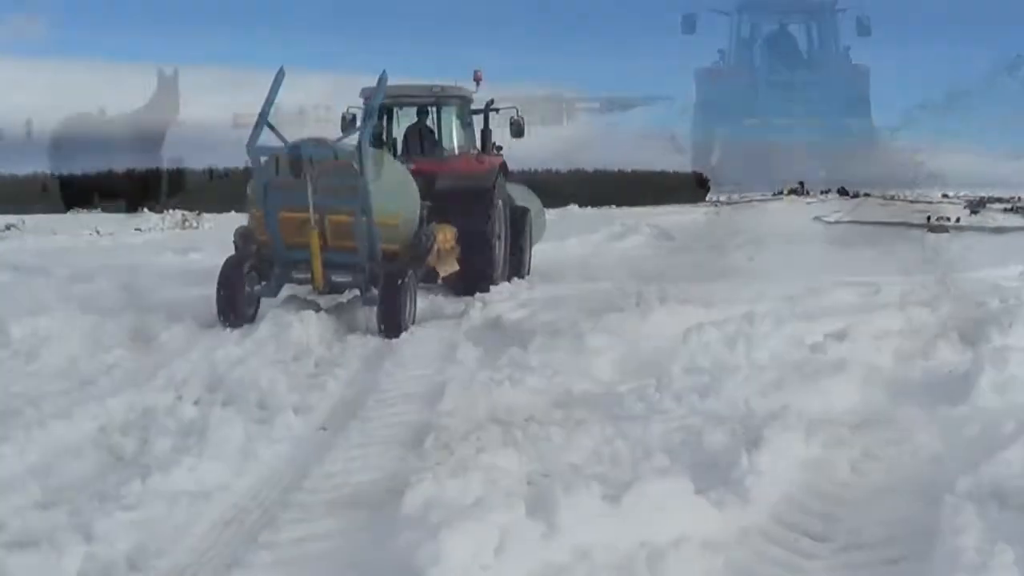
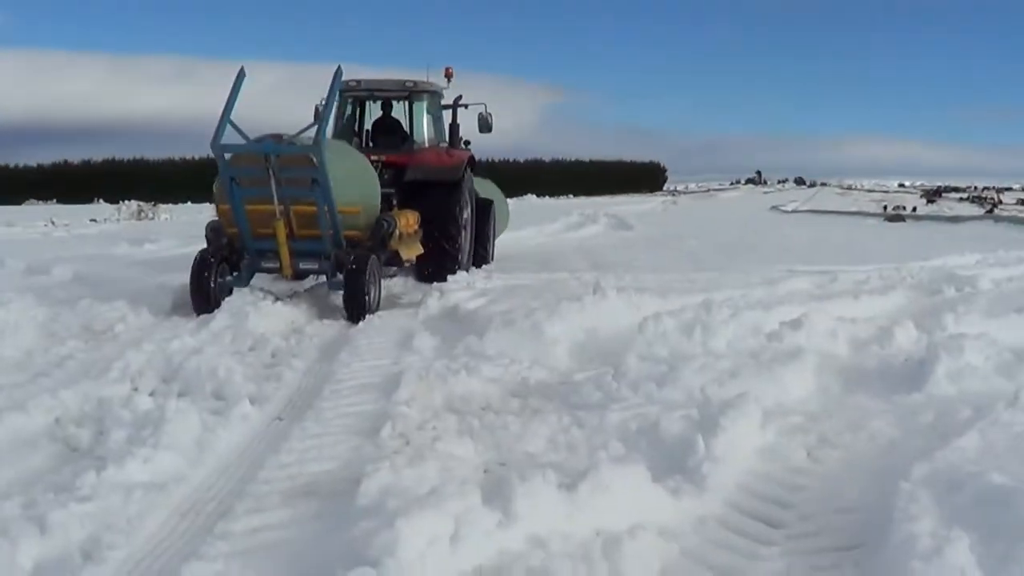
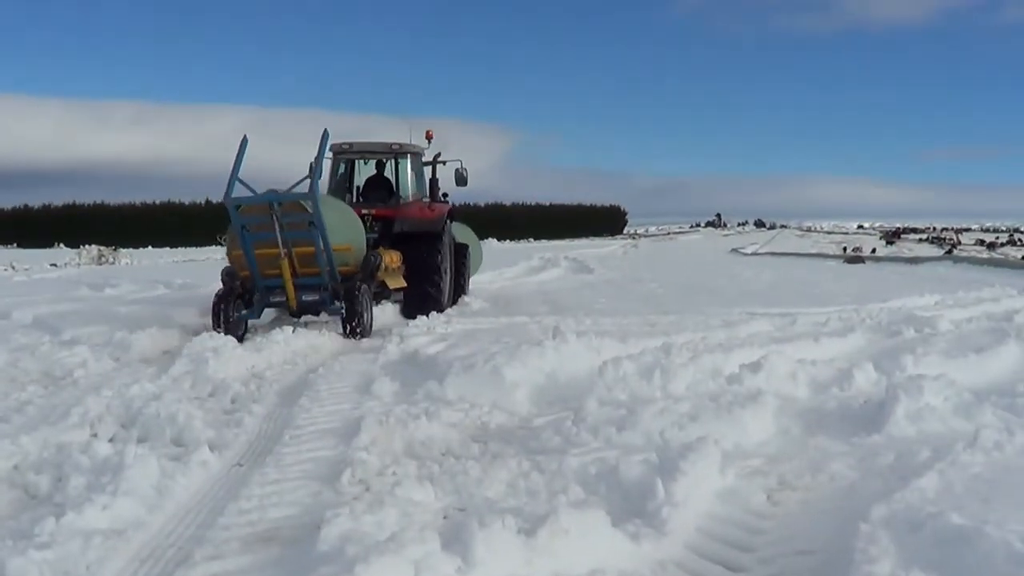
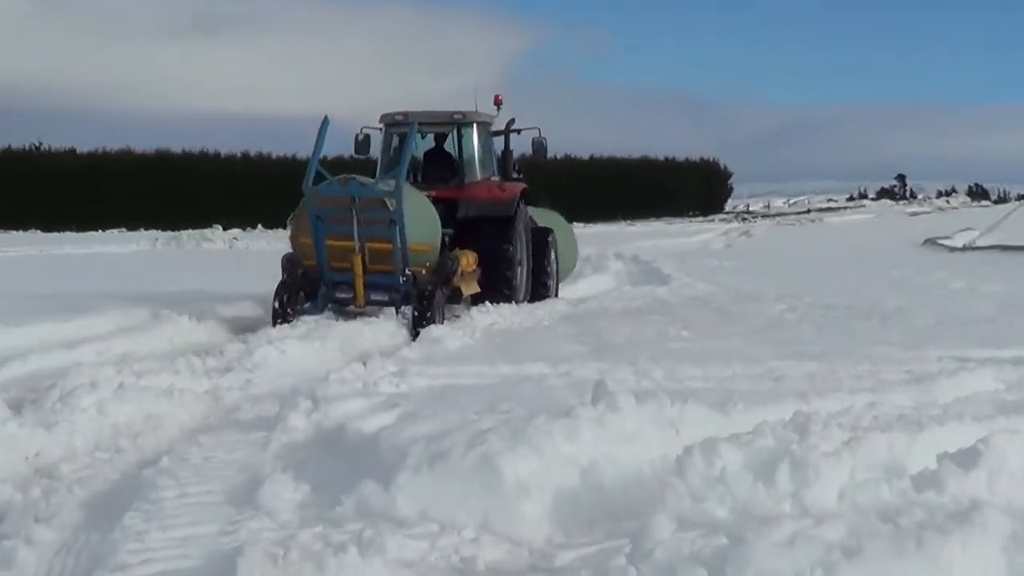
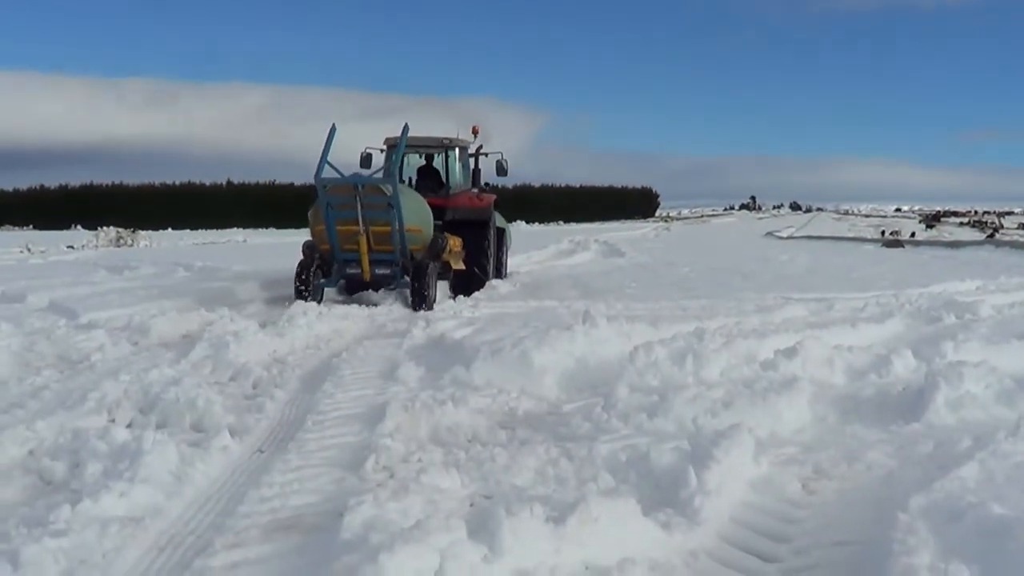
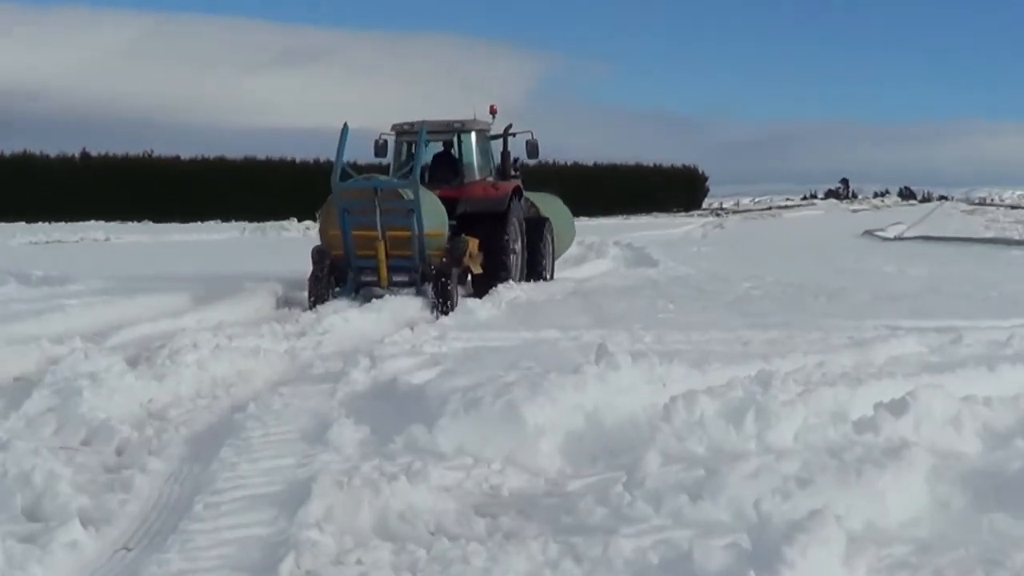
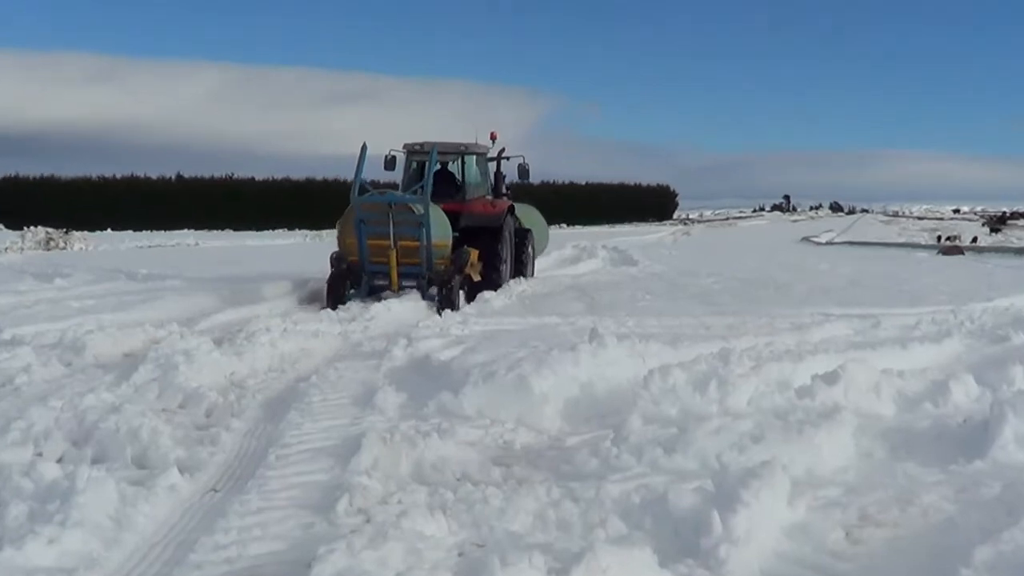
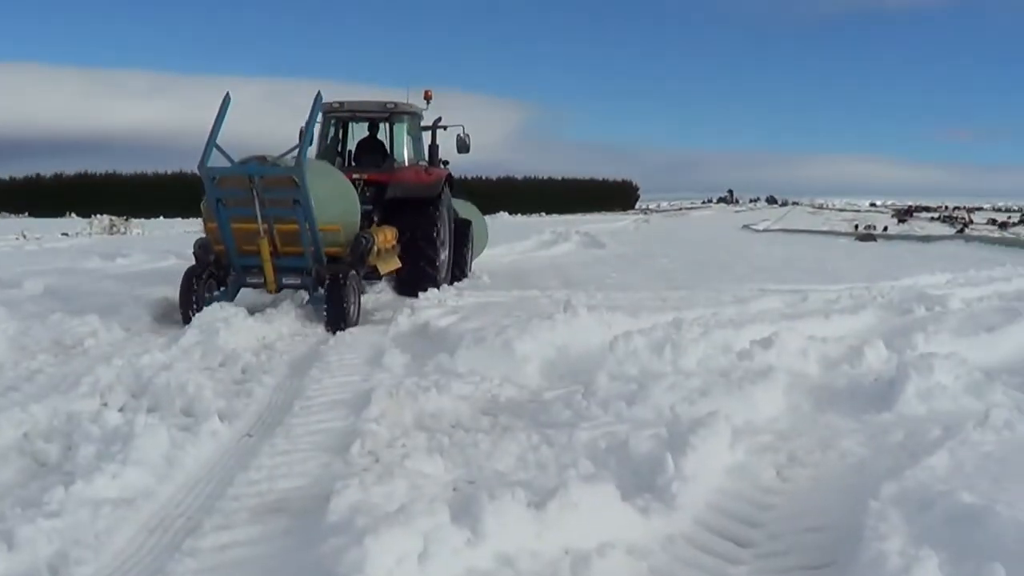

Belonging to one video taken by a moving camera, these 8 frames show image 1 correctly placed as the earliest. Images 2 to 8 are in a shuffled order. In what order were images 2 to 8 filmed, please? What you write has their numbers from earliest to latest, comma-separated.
2, 8, 3, 5, 7, 6, 4
